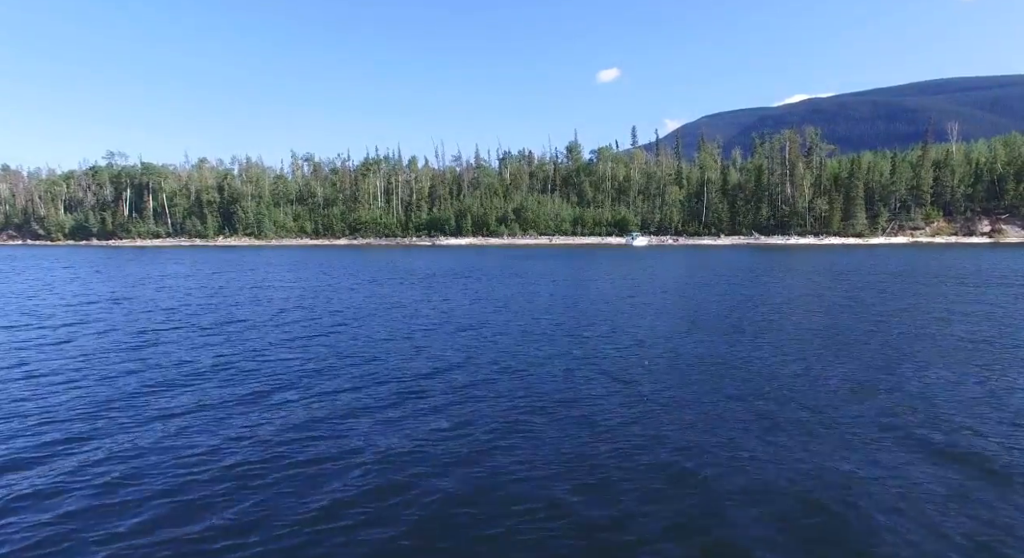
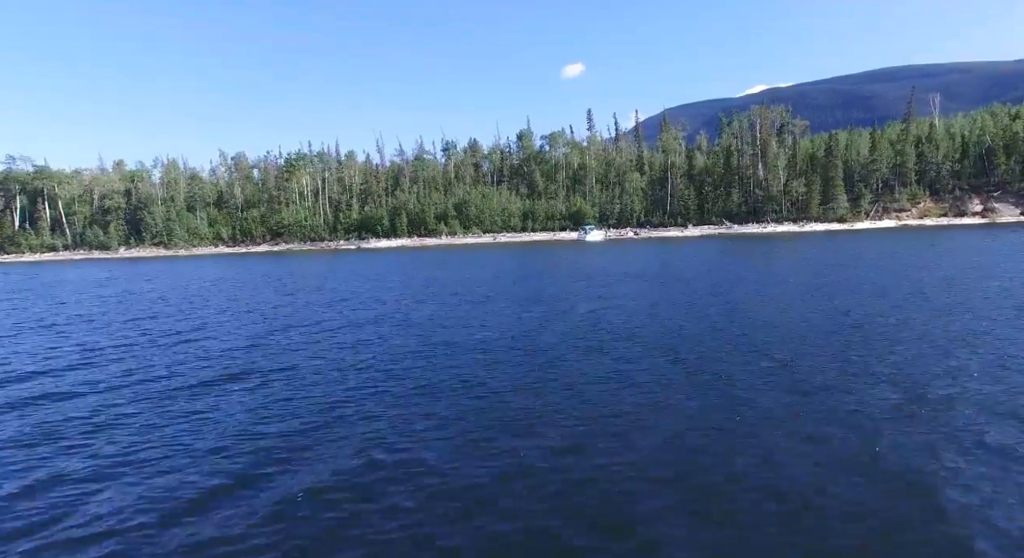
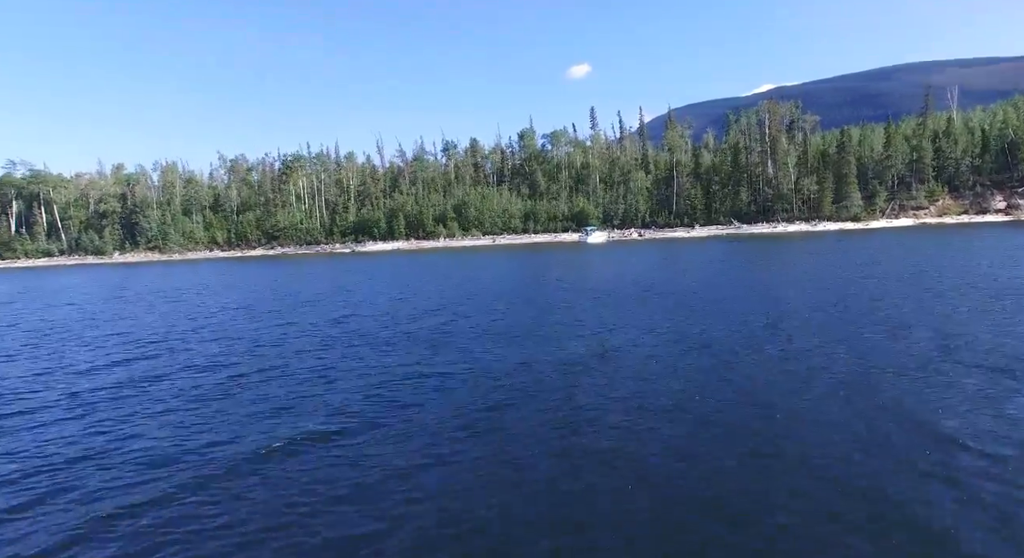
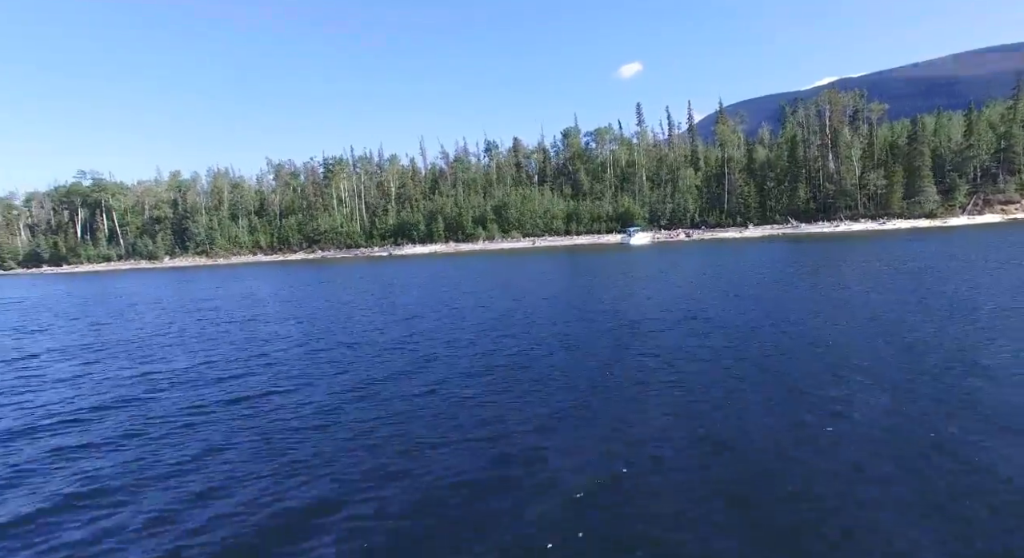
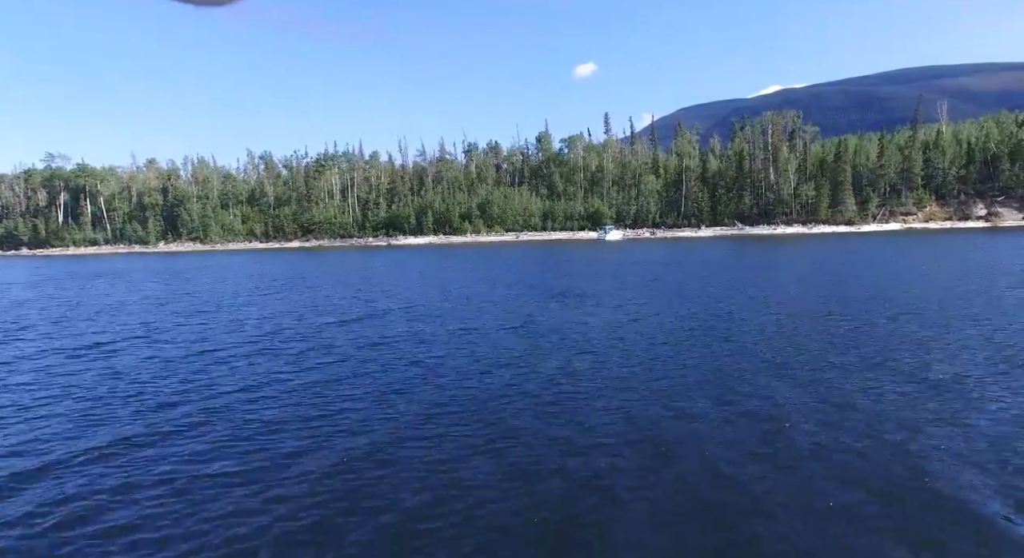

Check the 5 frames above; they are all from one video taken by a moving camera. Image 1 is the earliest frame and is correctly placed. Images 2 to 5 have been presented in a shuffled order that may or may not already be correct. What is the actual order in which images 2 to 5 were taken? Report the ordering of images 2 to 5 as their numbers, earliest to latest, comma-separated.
5, 2, 3, 4
